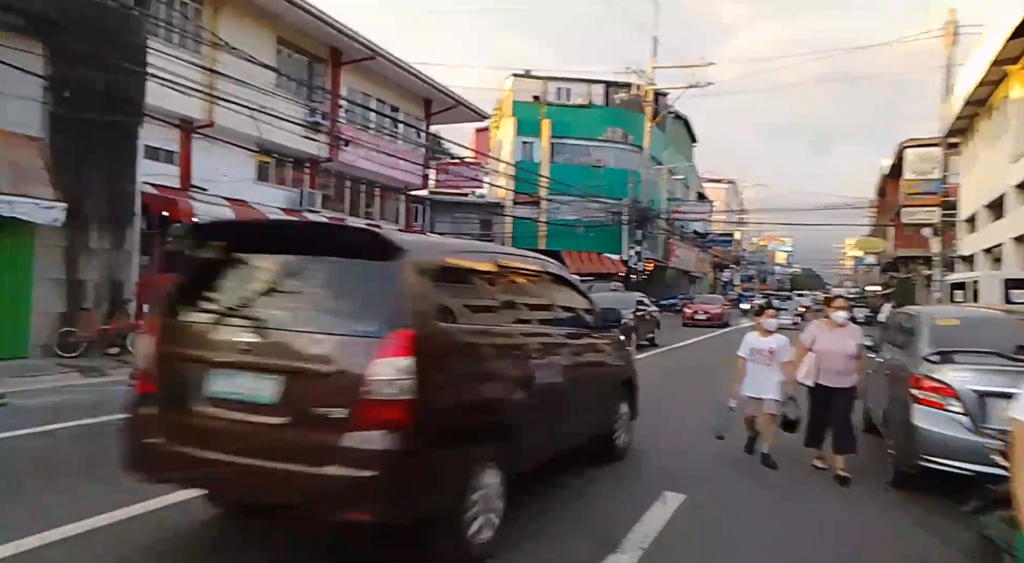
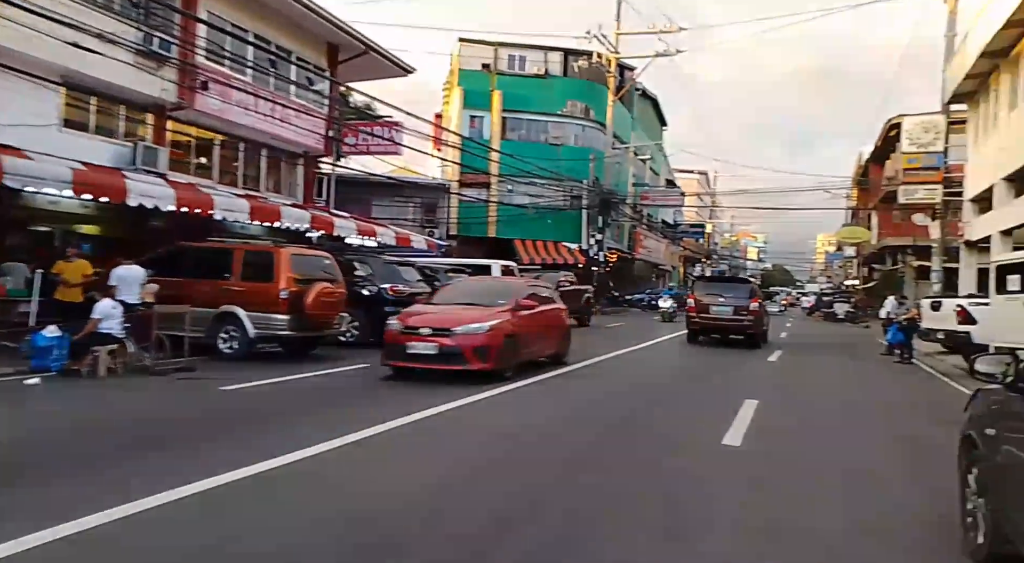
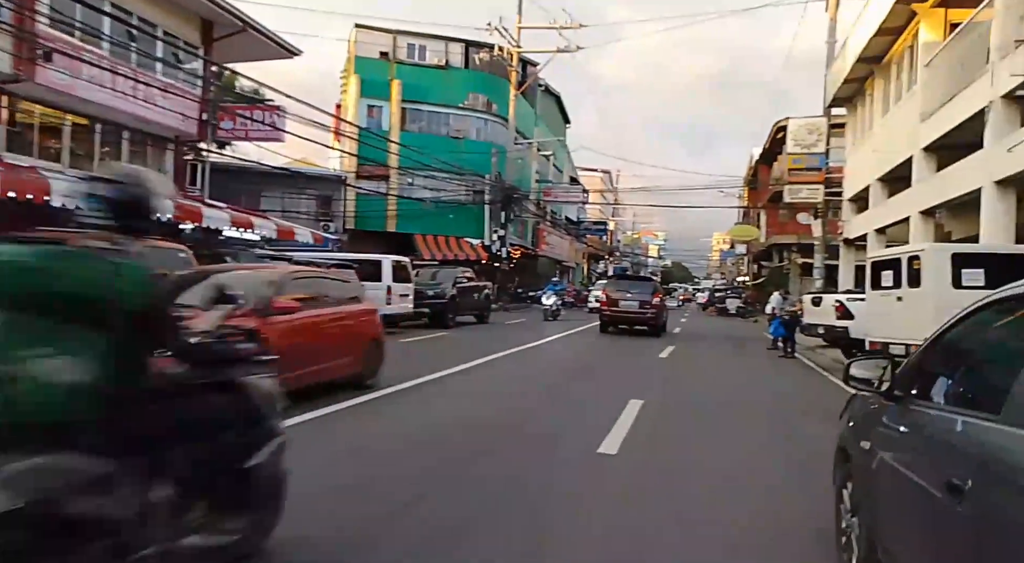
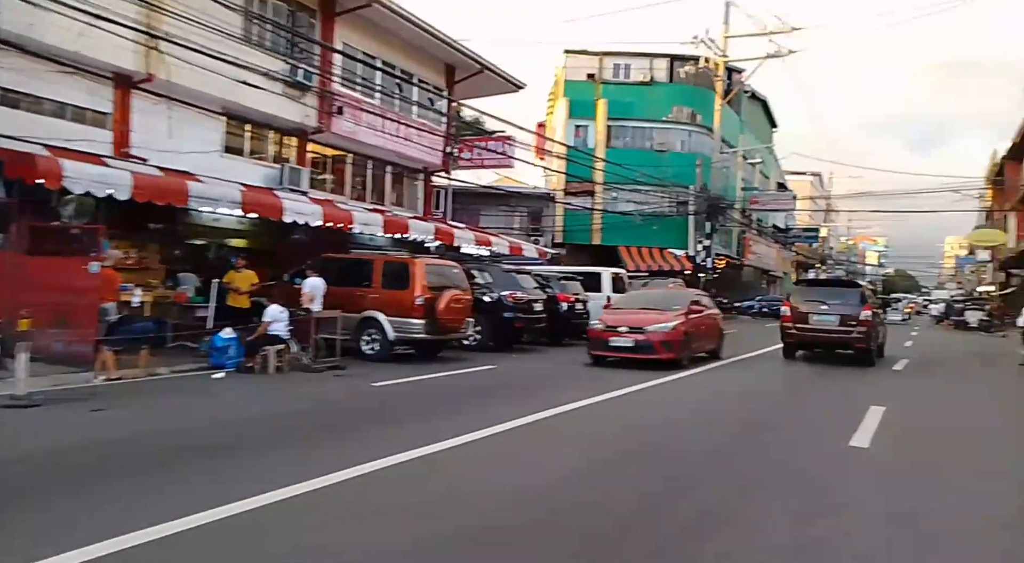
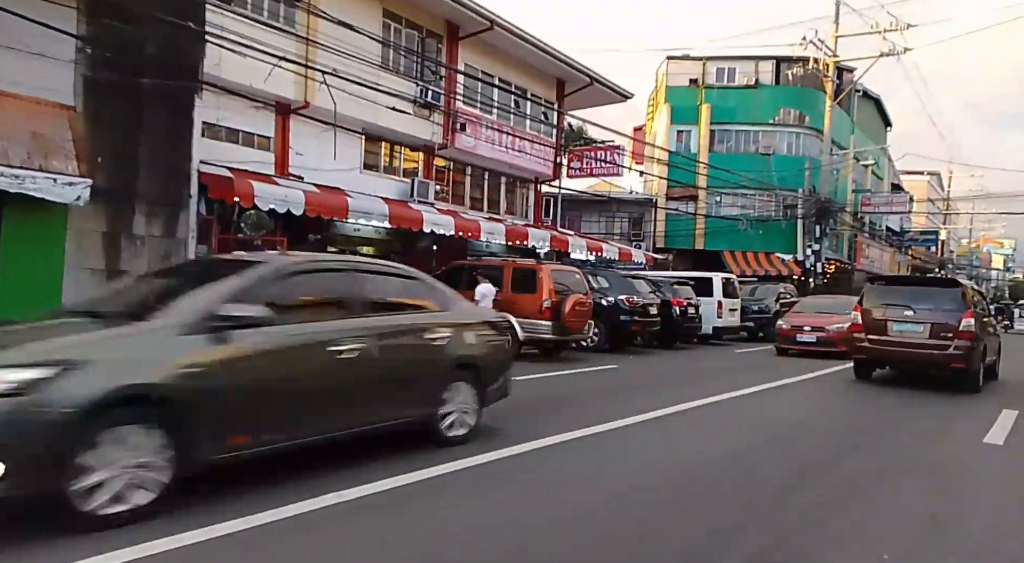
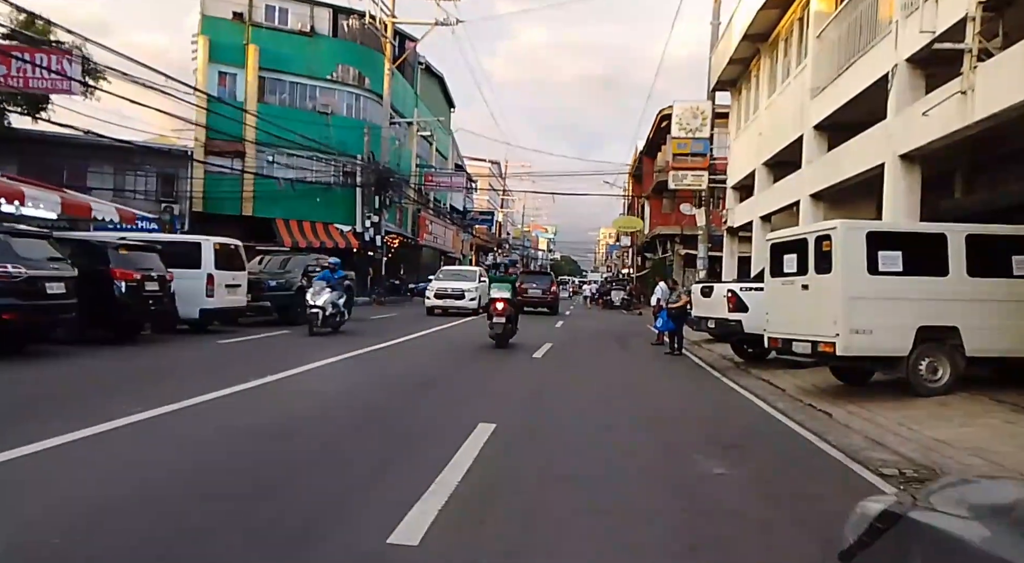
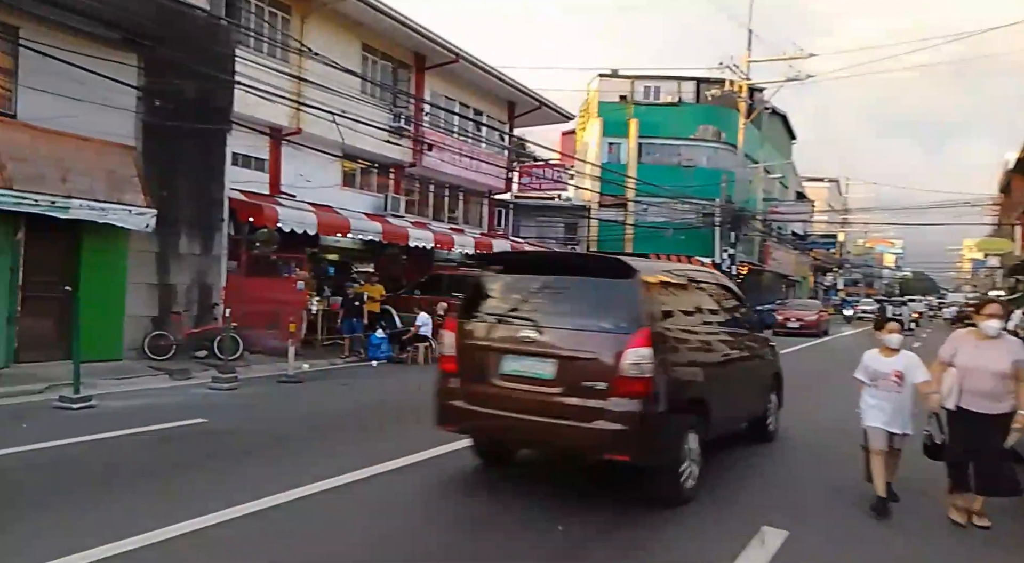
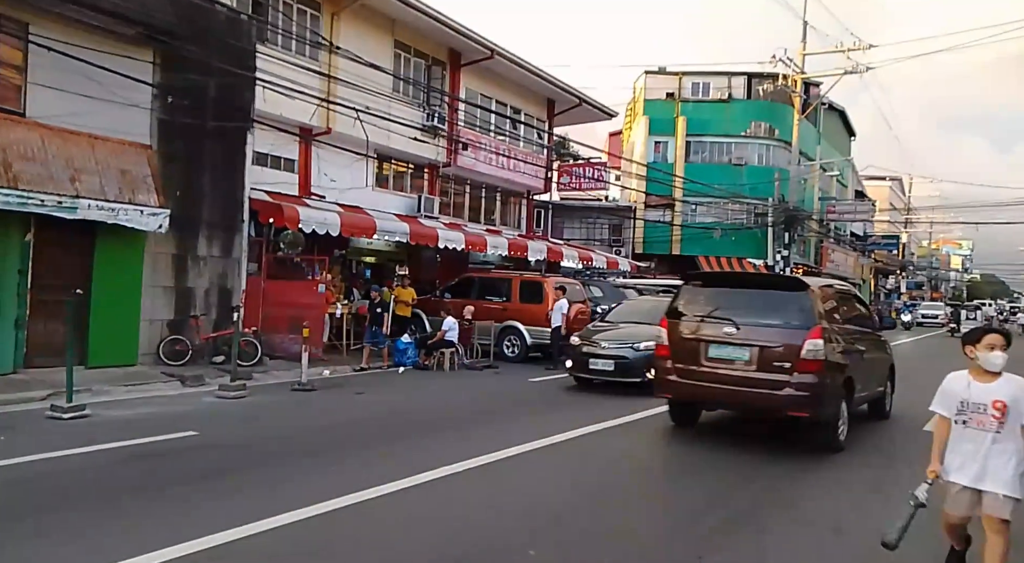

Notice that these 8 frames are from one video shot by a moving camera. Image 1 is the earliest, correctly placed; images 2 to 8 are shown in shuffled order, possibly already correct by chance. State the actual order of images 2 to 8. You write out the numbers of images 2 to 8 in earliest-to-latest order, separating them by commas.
7, 8, 5, 4, 2, 3, 6
